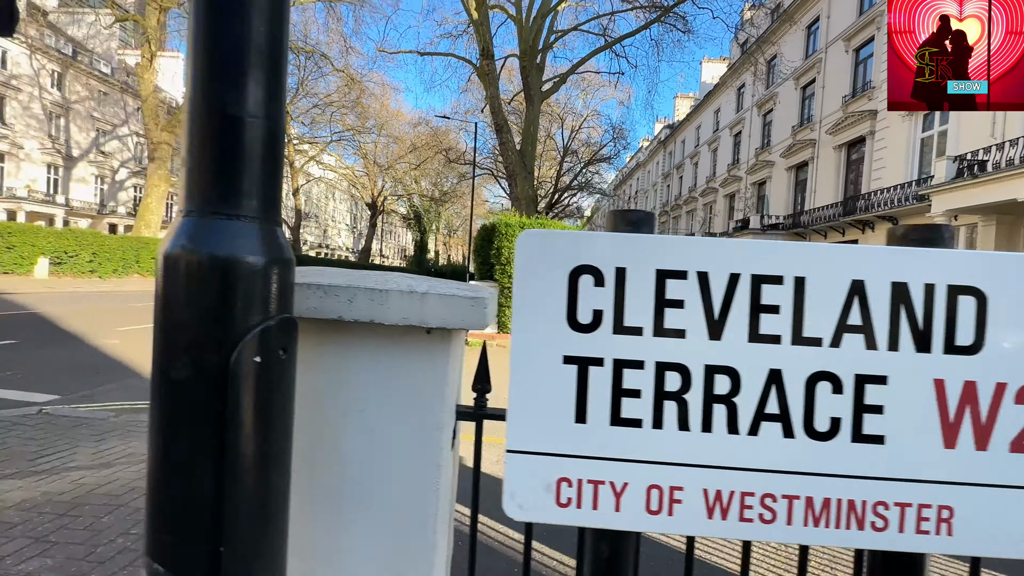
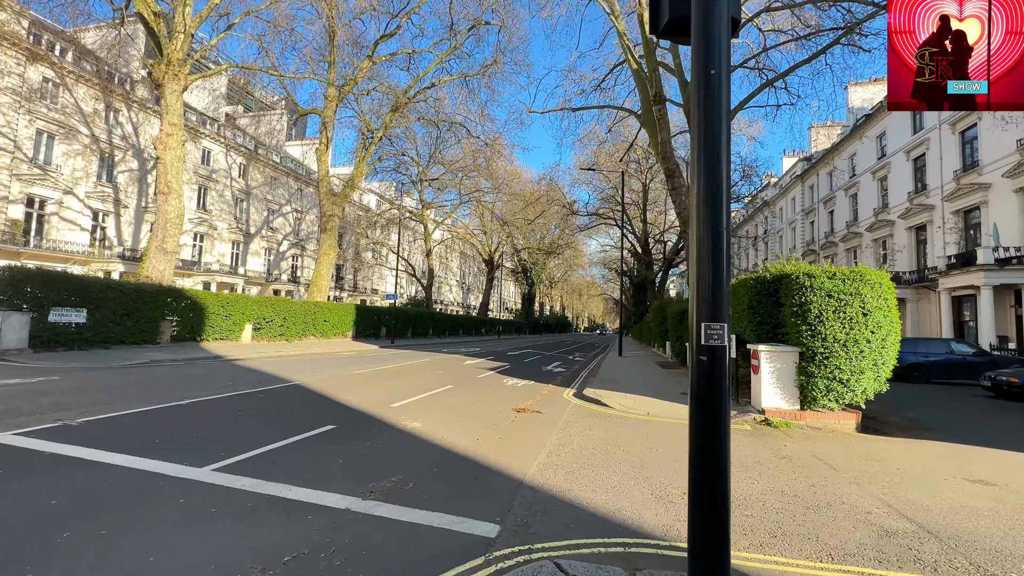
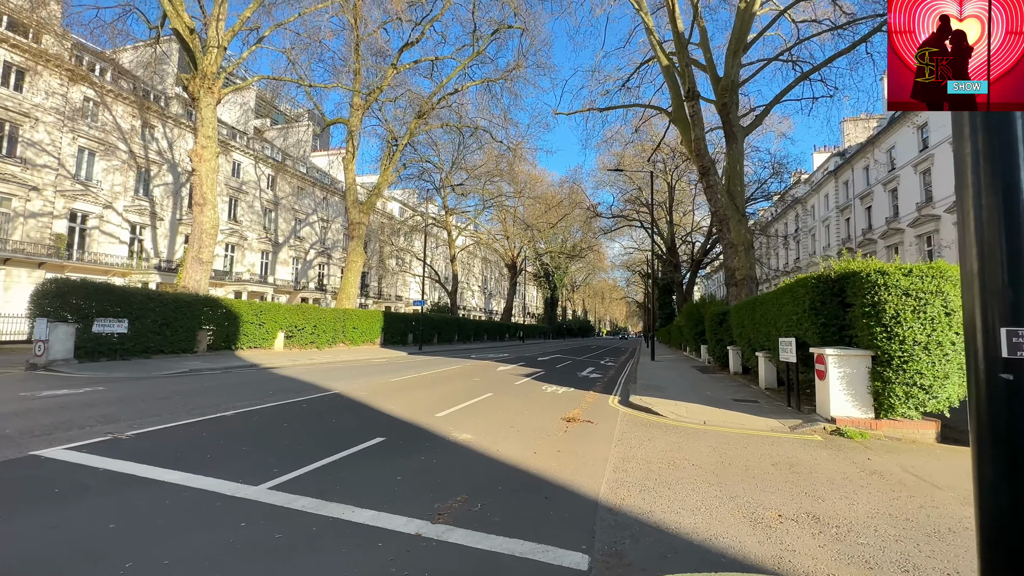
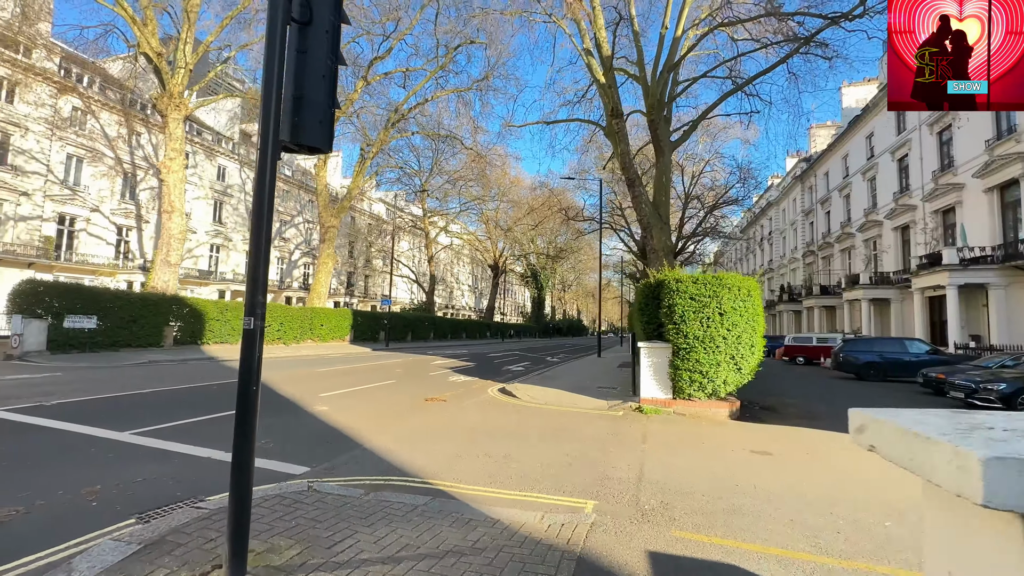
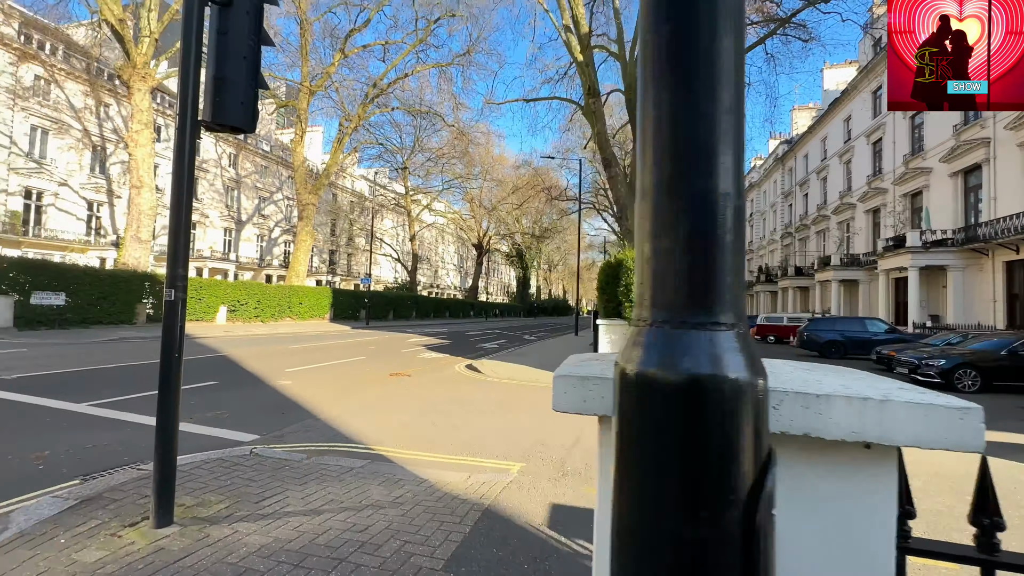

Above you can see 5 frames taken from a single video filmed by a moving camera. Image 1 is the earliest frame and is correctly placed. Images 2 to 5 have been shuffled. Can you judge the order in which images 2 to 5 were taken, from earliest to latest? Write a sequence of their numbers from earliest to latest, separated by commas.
5, 4, 2, 3
